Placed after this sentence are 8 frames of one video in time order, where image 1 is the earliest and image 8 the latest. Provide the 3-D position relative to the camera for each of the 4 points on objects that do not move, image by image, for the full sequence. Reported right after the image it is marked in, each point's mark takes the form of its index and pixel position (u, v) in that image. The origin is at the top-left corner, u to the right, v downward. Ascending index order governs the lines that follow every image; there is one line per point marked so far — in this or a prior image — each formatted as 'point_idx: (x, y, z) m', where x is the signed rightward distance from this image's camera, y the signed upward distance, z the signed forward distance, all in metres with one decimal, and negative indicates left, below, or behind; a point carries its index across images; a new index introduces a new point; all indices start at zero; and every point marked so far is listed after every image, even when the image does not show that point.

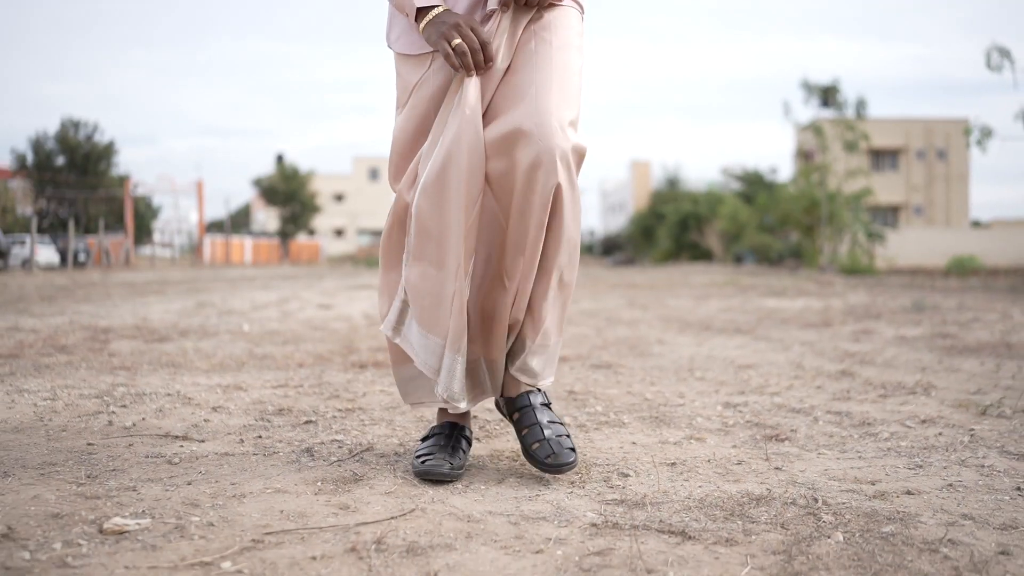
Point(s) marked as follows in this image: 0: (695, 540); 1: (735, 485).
0: (+0.3, -0.5, +1.5) m
1: (+0.5, -0.4, +1.9) m
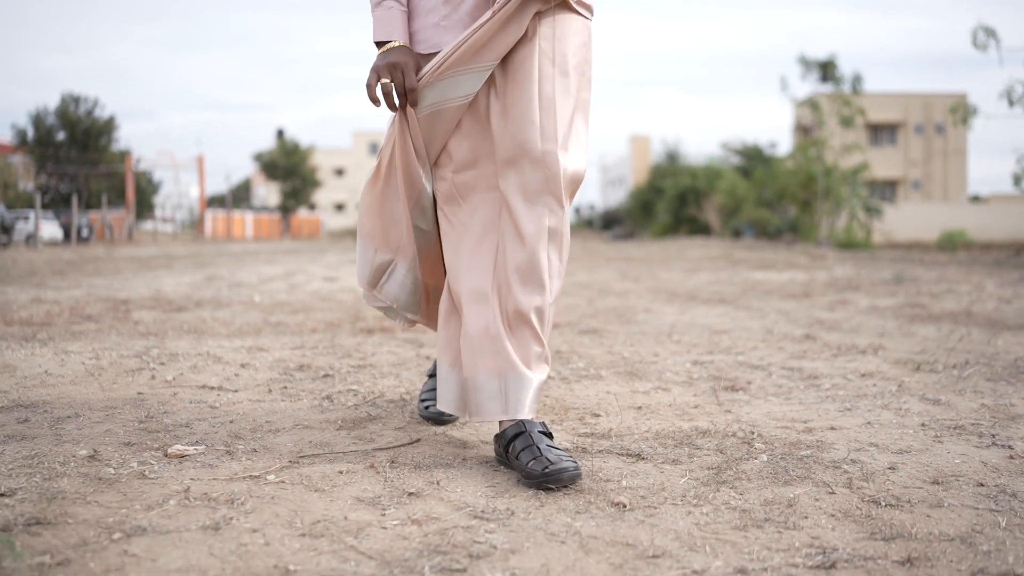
0: (+0.3, -0.4, +1.9) m
1: (+0.5, -0.4, +2.2) m
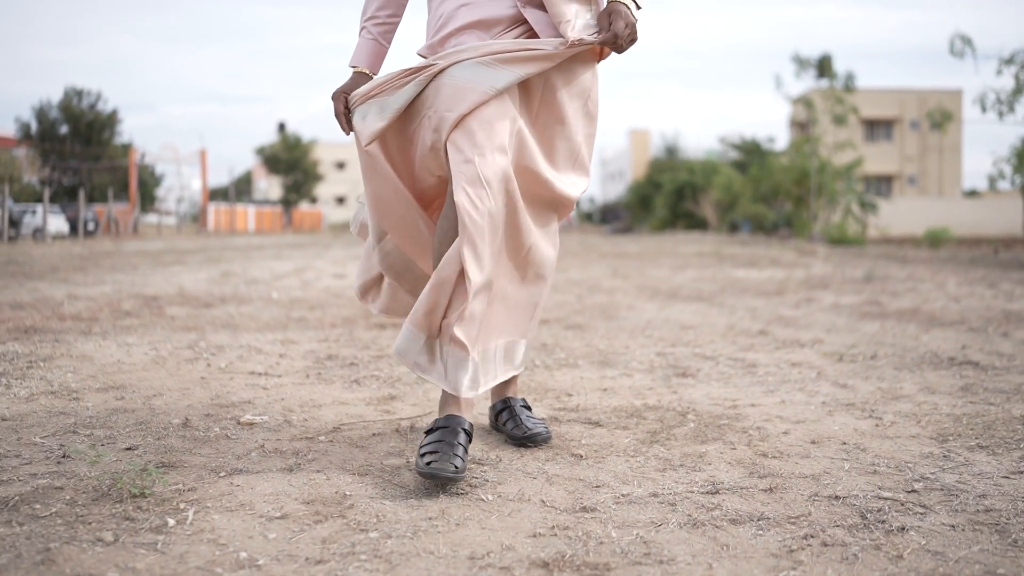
0: (+0.3, -0.4, +2.5) m
1: (+0.4, -0.4, +2.8) m
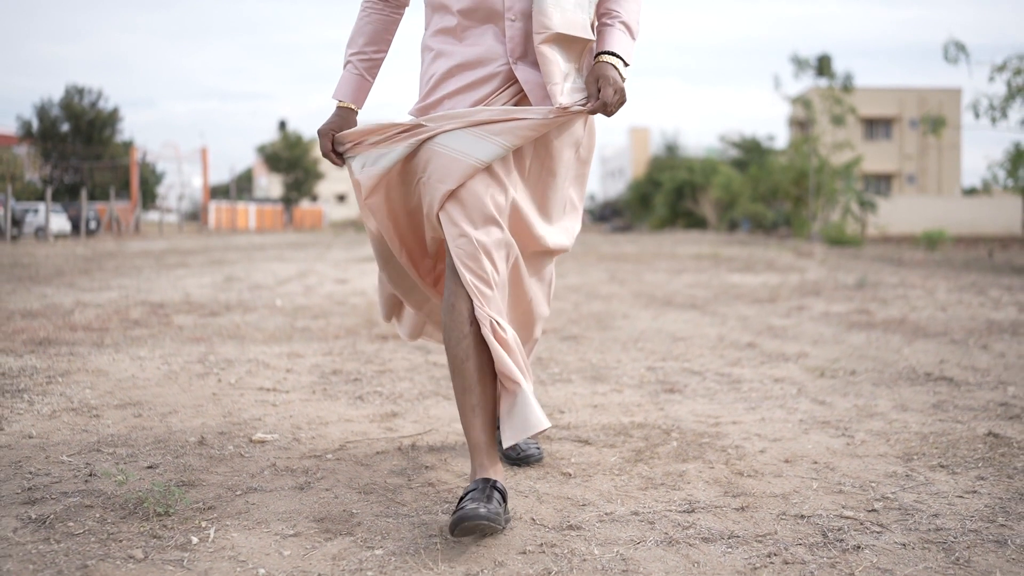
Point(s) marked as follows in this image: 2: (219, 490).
0: (+0.3, -0.5, +2.7) m
1: (+0.4, -0.5, +3.0) m
2: (-0.8, -0.6, +2.2) m
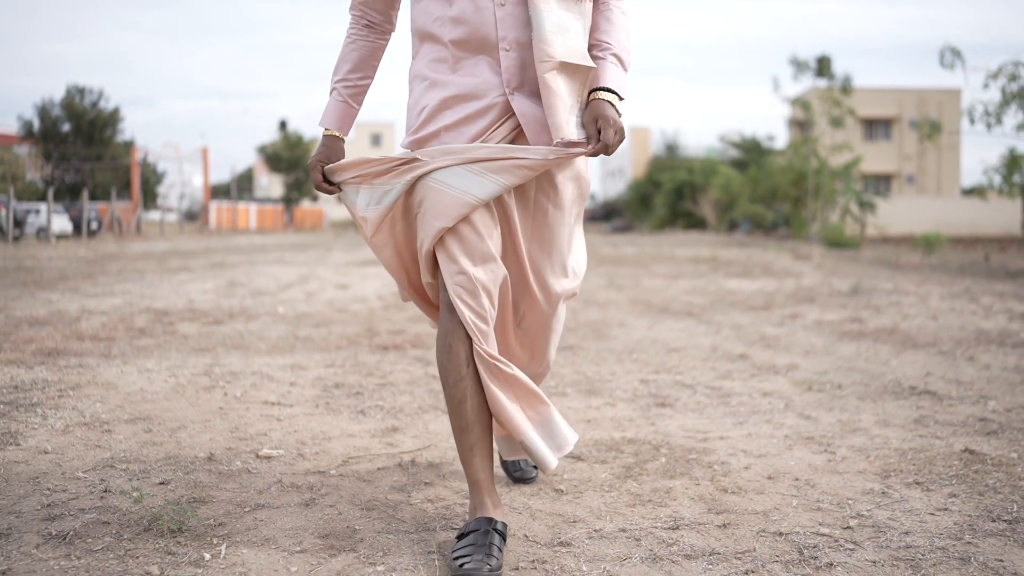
0: (+0.2, -0.6, +2.8) m
1: (+0.4, -0.5, +3.1) m
2: (-0.8, -0.6, +2.4) m
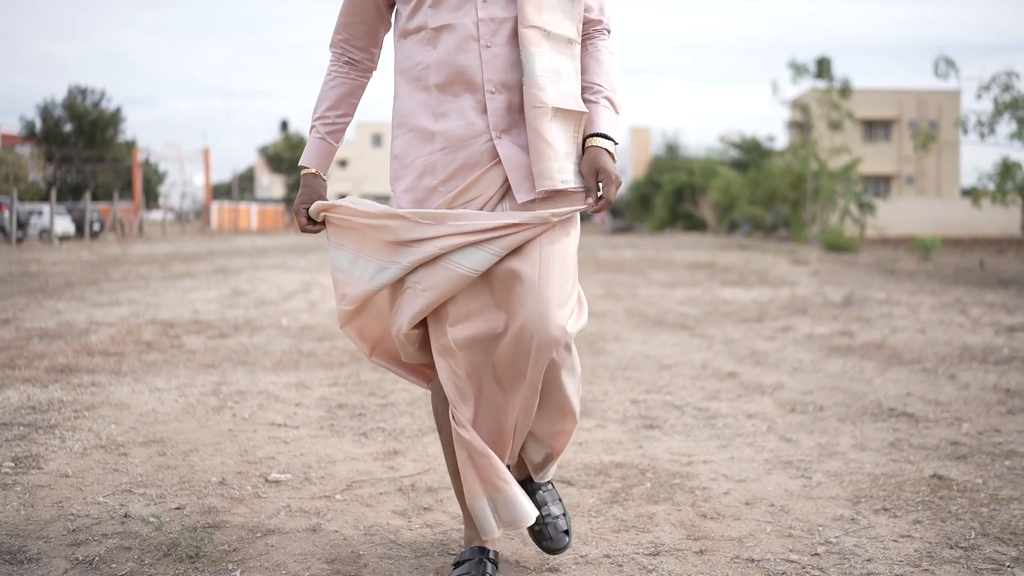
0: (+0.2, -0.7, +3.0) m
1: (+0.4, -0.7, +3.3) m
2: (-0.8, -0.8, +2.5) m
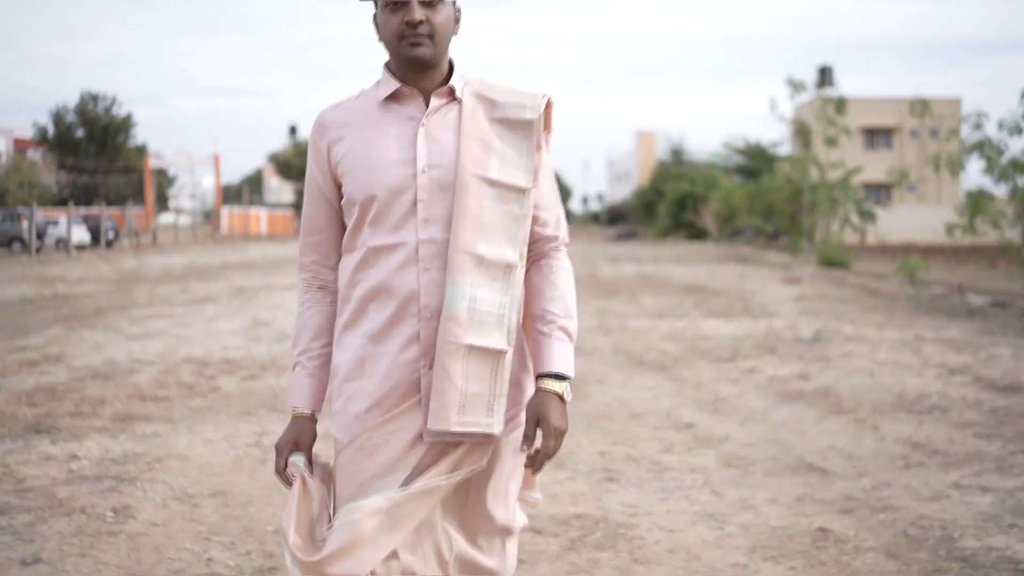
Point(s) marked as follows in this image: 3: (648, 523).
0: (+0.1, -1.2, +3.9) m
1: (+0.3, -1.1, +4.2) m
2: (-0.9, -1.2, +3.5) m
3: (+0.7, -1.1, +4.0) m
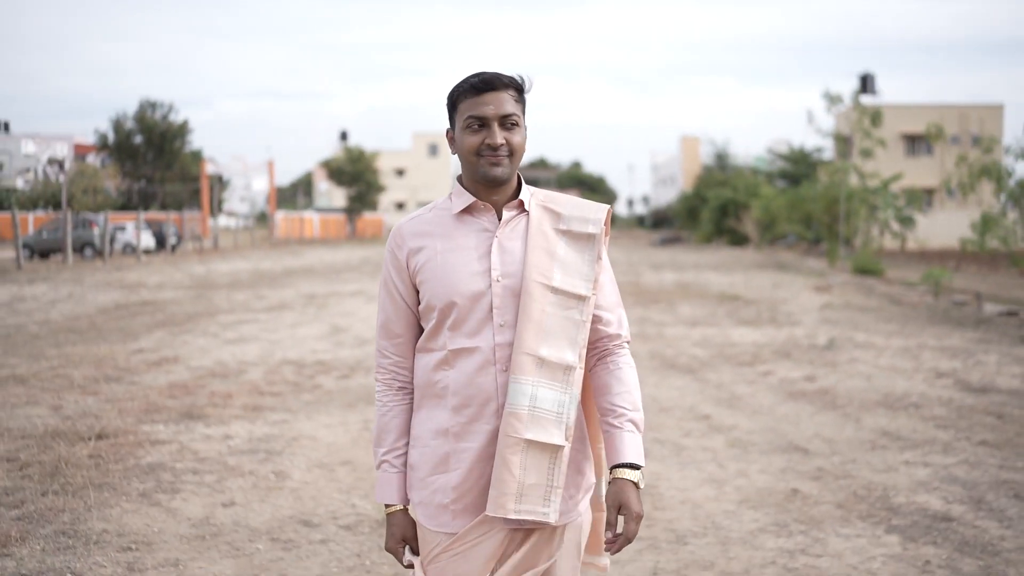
0: (+0.5, -1.3, +5.3) m
1: (+0.7, -1.3, +5.6) m
2: (-0.6, -1.4, +5.0) m
3: (+1.0, -1.3, +5.4) m
